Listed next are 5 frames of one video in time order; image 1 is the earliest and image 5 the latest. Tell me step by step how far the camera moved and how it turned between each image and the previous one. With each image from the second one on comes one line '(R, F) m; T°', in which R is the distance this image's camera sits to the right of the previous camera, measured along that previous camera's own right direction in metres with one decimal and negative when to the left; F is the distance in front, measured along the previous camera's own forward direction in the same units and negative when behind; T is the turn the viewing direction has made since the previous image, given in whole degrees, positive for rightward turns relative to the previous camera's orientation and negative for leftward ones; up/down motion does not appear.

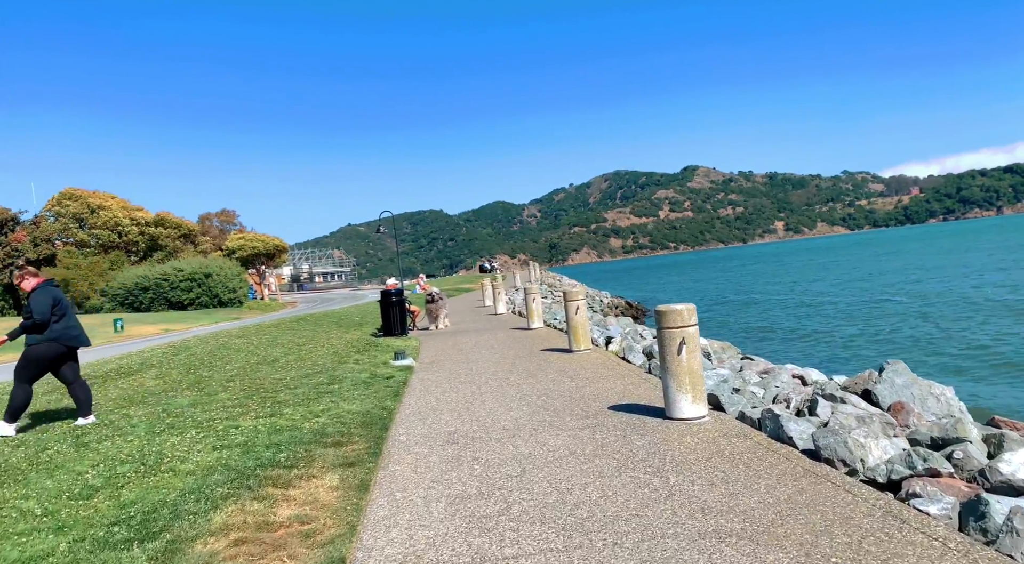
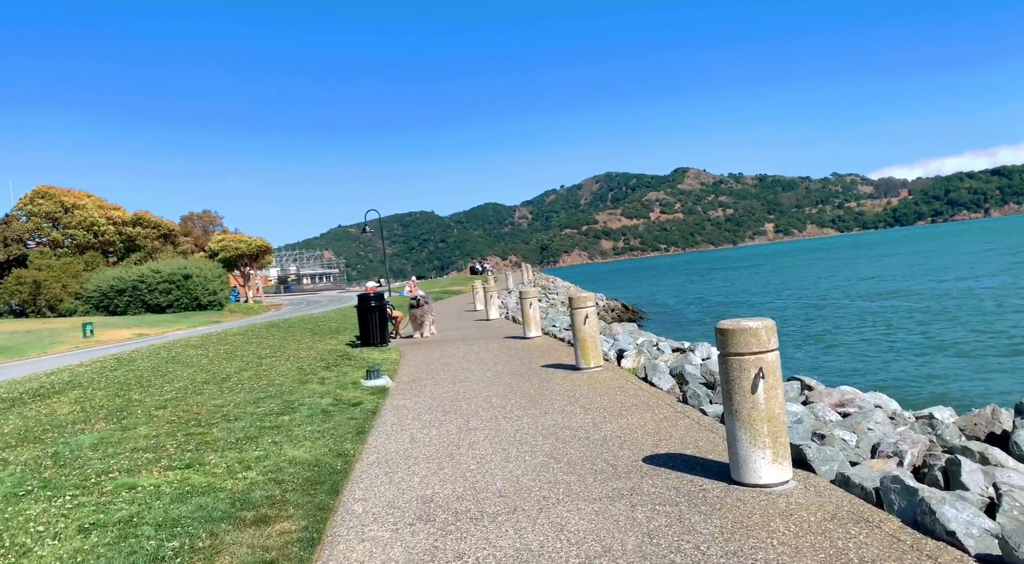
(-0.1, +2.3) m; +1°
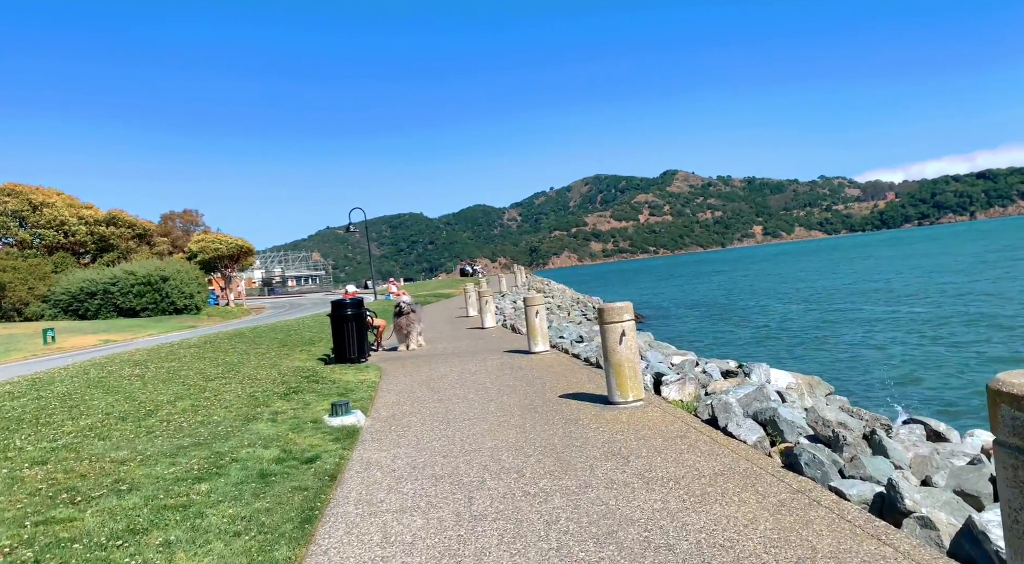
(-0.3, +2.8) m; +1°
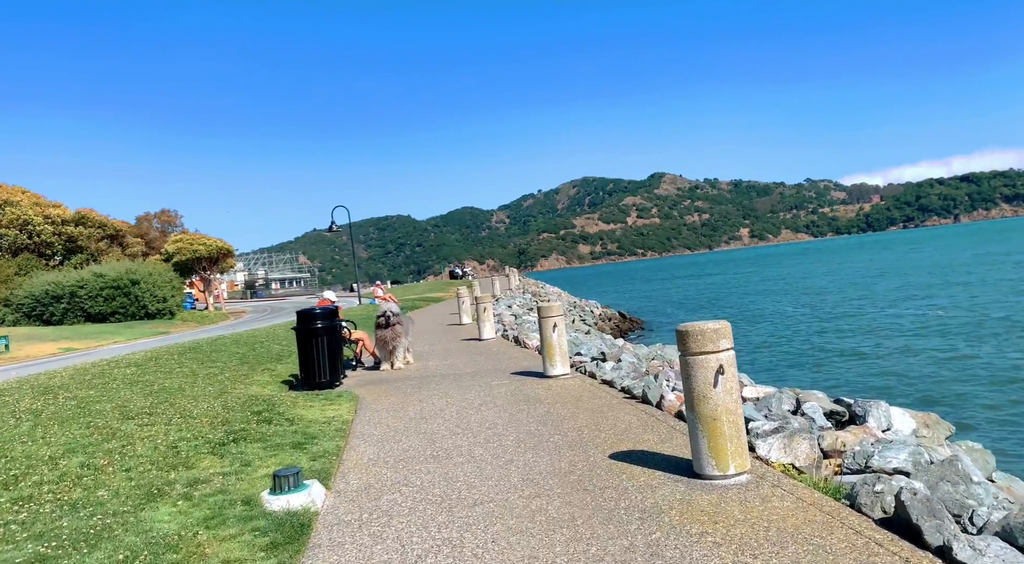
(-0.4, +3.0) m; +1°
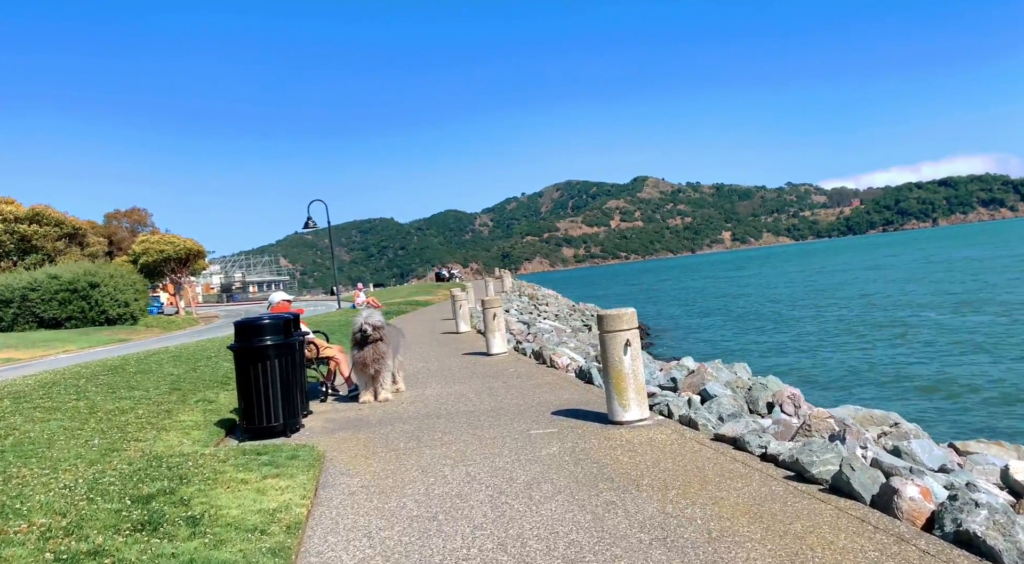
(-0.7, +4.1) m; +1°
